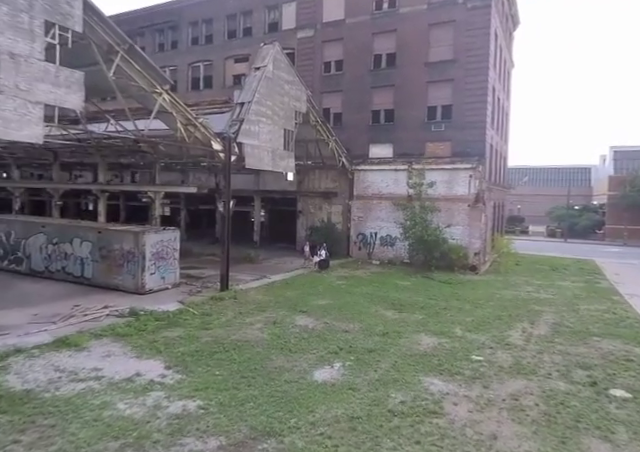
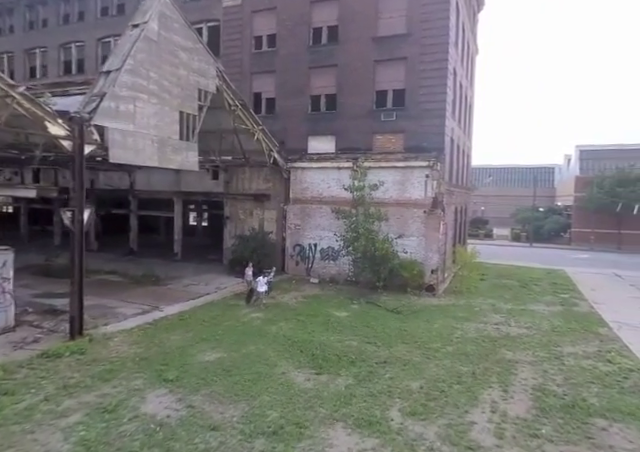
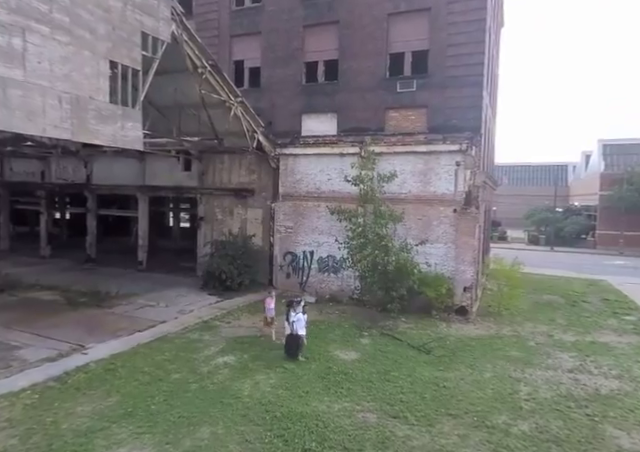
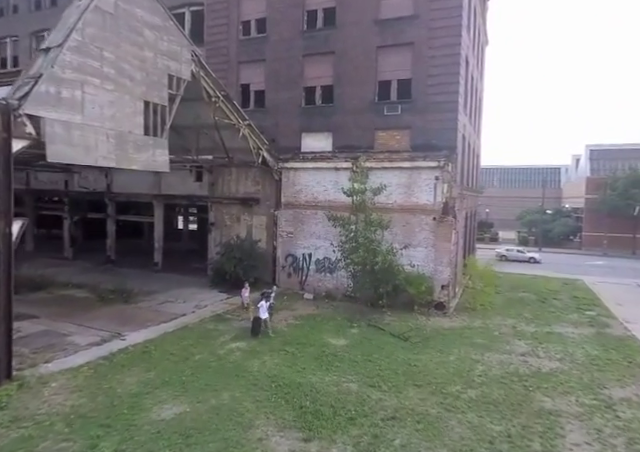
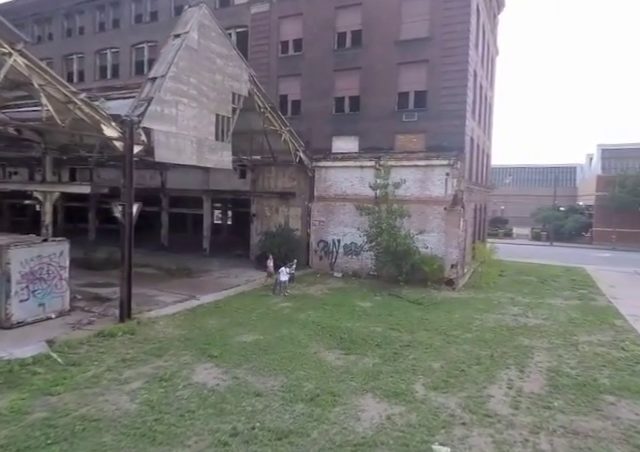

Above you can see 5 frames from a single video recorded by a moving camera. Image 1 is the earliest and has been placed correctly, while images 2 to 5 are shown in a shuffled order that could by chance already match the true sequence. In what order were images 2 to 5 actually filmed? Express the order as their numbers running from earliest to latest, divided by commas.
5, 2, 4, 3
